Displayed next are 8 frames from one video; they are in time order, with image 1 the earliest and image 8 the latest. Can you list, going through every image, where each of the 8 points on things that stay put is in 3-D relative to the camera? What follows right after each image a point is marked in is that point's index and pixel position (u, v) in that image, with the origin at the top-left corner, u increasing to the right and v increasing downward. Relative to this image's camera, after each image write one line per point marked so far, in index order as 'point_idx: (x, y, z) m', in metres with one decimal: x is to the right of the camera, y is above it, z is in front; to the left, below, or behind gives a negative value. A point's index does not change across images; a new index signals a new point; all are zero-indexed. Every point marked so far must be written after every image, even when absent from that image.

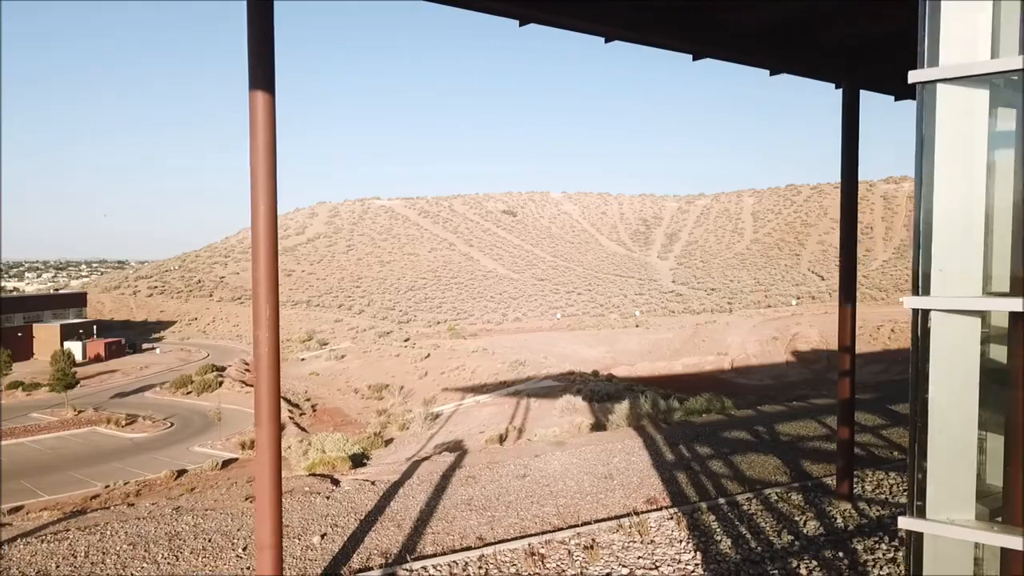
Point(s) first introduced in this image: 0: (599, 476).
0: (+1.1, -2.3, +9.7) m
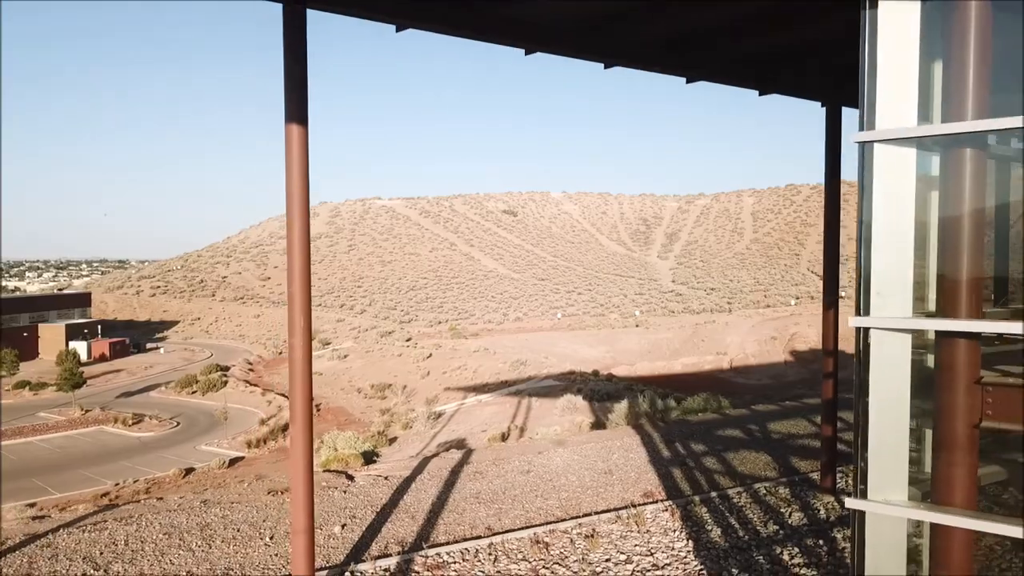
0: (+1.1, -2.3, +10.3) m
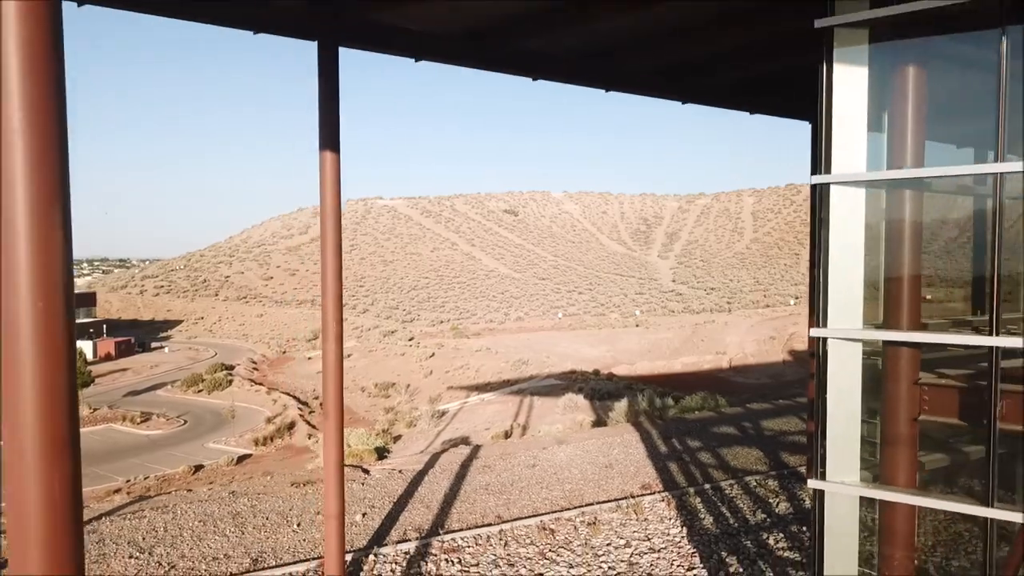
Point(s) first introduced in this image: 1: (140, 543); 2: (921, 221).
0: (+1.2, -2.4, +11.0) m
1: (-3.7, -2.5, +7.9) m
2: (+2.4, +0.4, +4.9) m
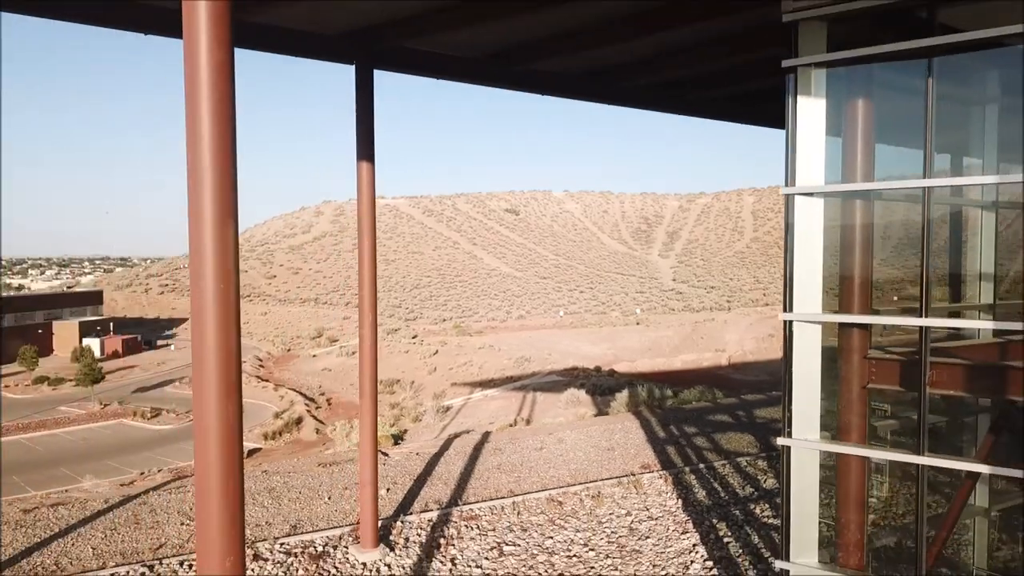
0: (+1.4, -2.4, +11.8) m
1: (-3.6, -2.4, +8.8) m
2: (+2.6, +0.5, +5.7) m
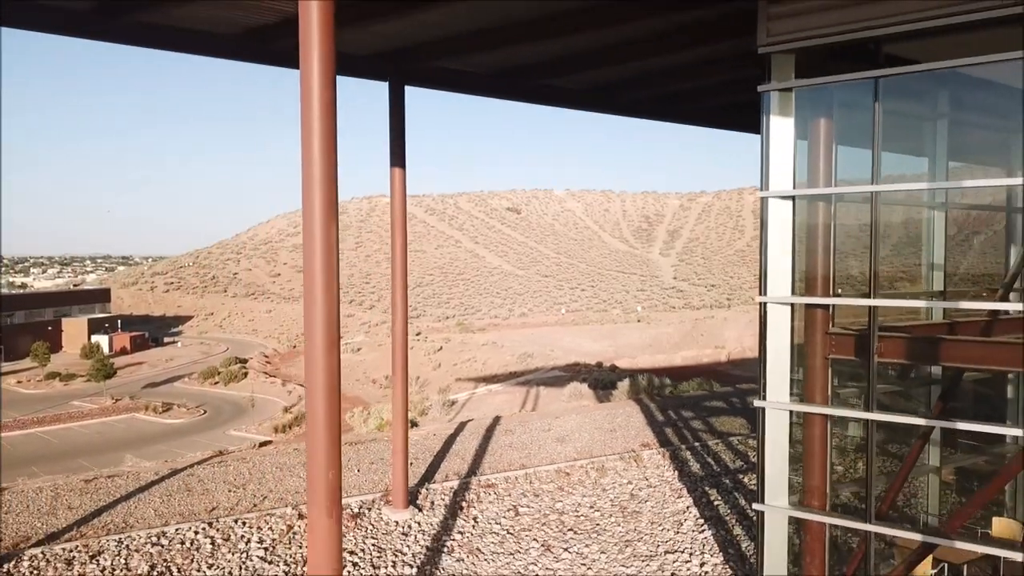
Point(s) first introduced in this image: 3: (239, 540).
0: (+1.5, -2.3, +12.7) m
1: (-3.4, -2.3, +9.7) m
2: (+2.7, +0.6, +6.7) m
3: (-2.6, -2.4, +7.5) m
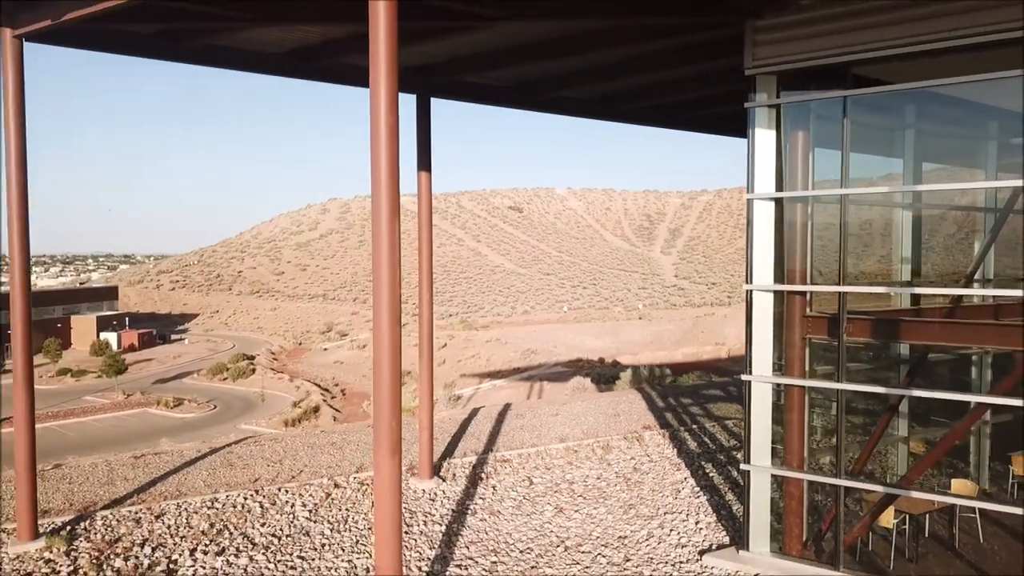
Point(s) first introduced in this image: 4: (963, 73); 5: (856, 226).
0: (+1.7, -2.2, +13.6) m
1: (-3.3, -2.3, +10.6) m
2: (+2.9, +0.7, +7.6) m
3: (-2.4, -2.3, +8.4) m
4: (+3.8, +1.8, +6.6) m
5: (+3.2, +0.6, +7.4) m
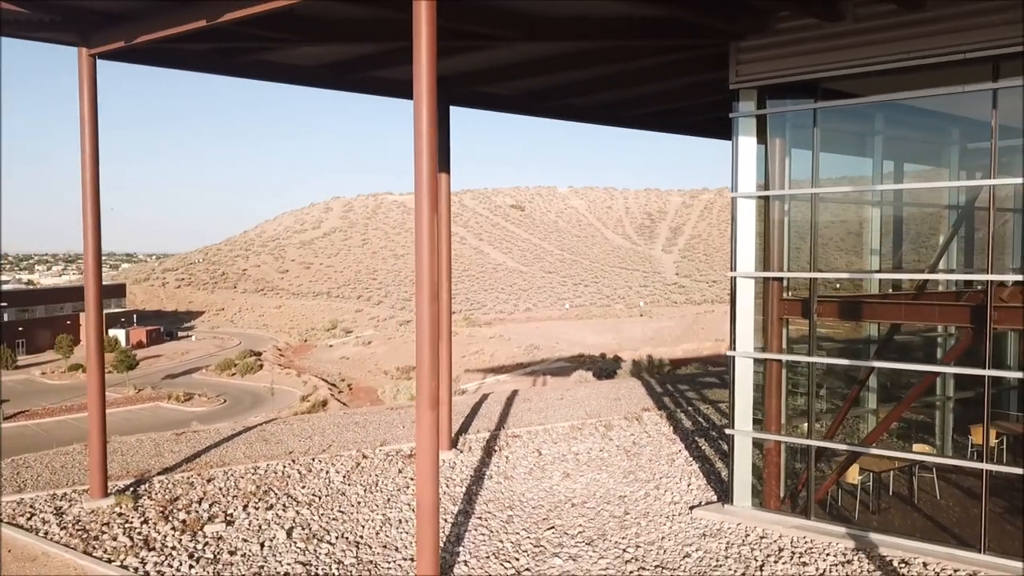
0: (+1.8, -2.0, +14.6) m
1: (-3.1, -2.1, +11.6) m
2: (+3.0, +0.8, +8.5) m
3: (-2.3, -2.1, +9.3) m
4: (+3.9, +1.9, +7.6) m
5: (+3.3, +0.7, +8.3) m
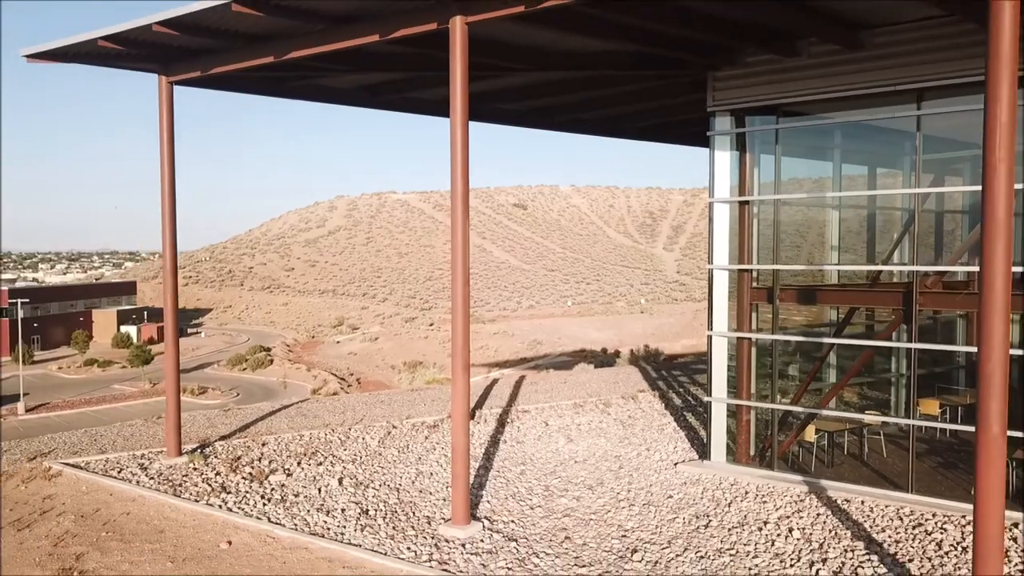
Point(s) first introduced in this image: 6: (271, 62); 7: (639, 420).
0: (+2.0, -1.9, +16.0) m
1: (-3.0, -2.0, +13.0) m
2: (+3.1, +0.9, +9.9) m
3: (-2.1, -2.0, +10.8) m
4: (+4.0, +2.0, +9.0) m
5: (+3.5, +0.8, +9.7) m
6: (-2.7, +2.5, +8.8) m
7: (+1.9, -2.0, +11.8) m
